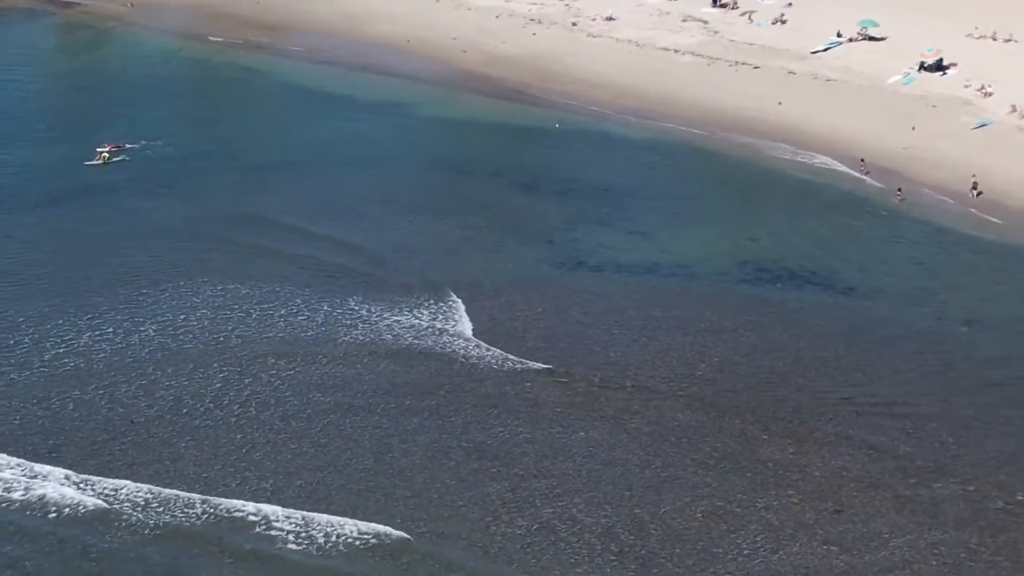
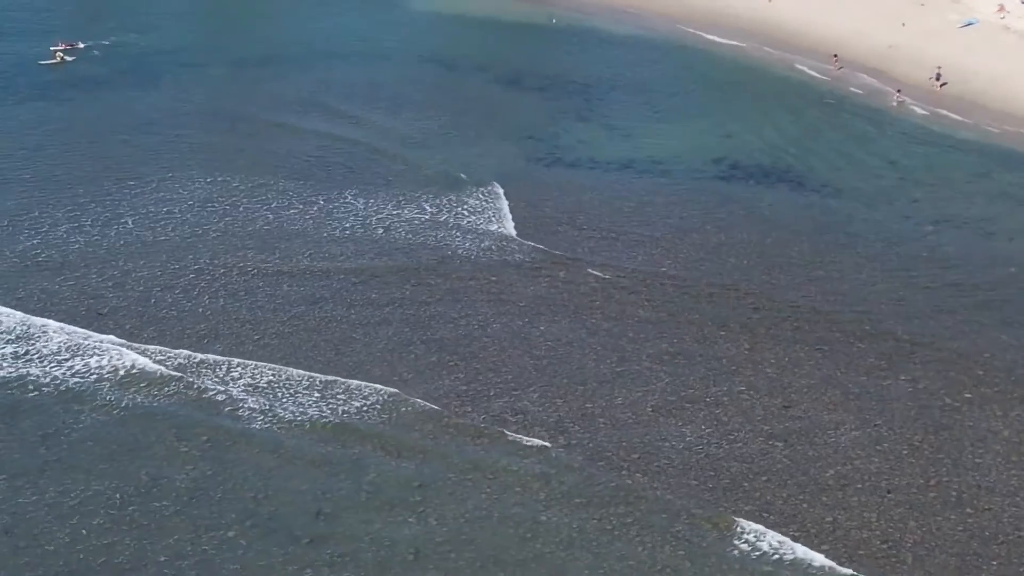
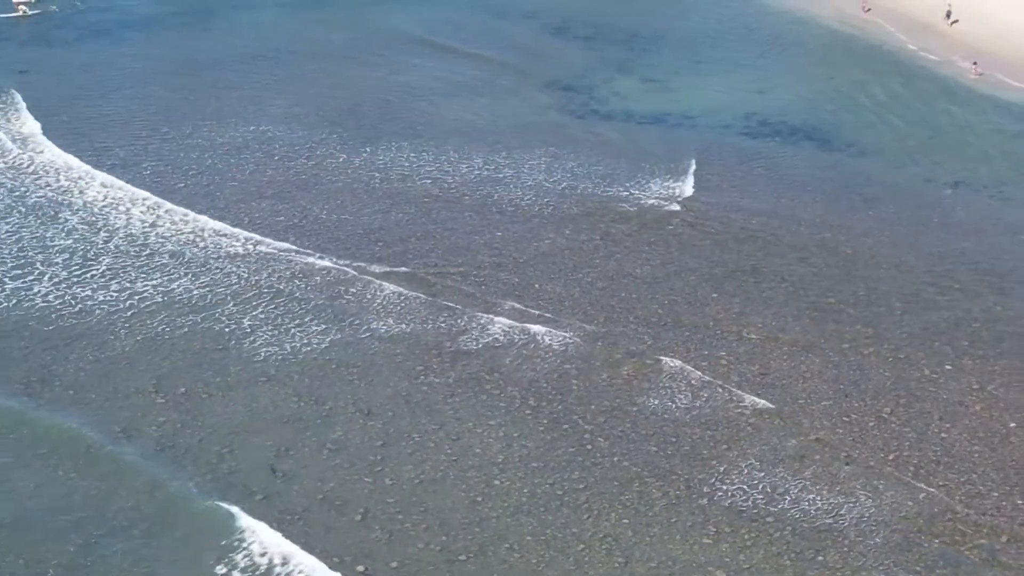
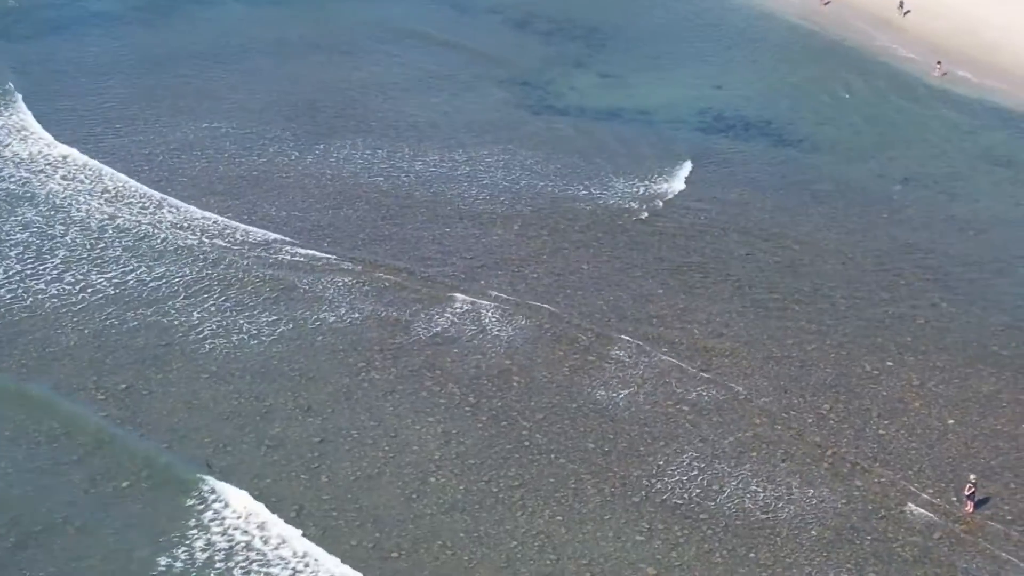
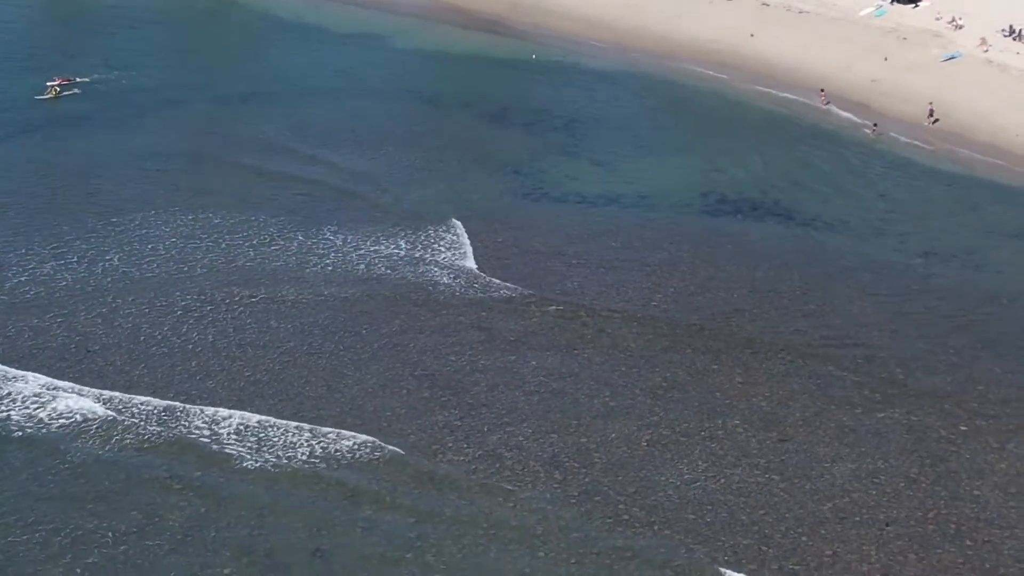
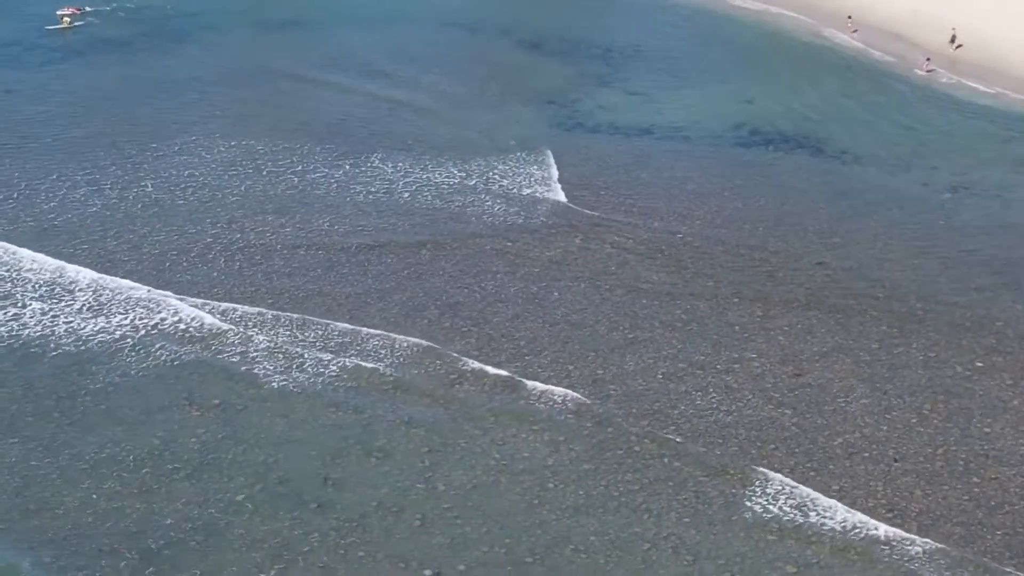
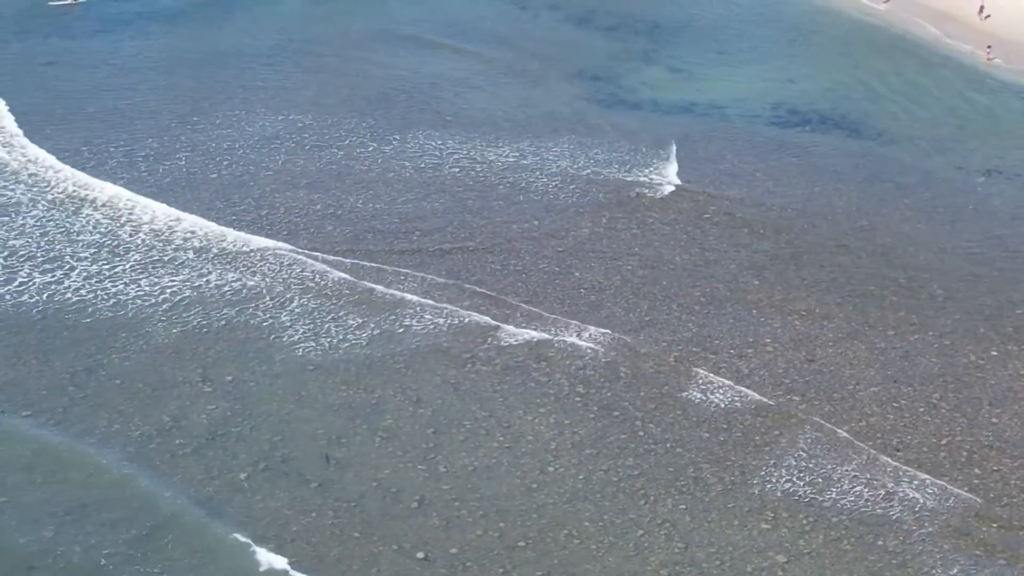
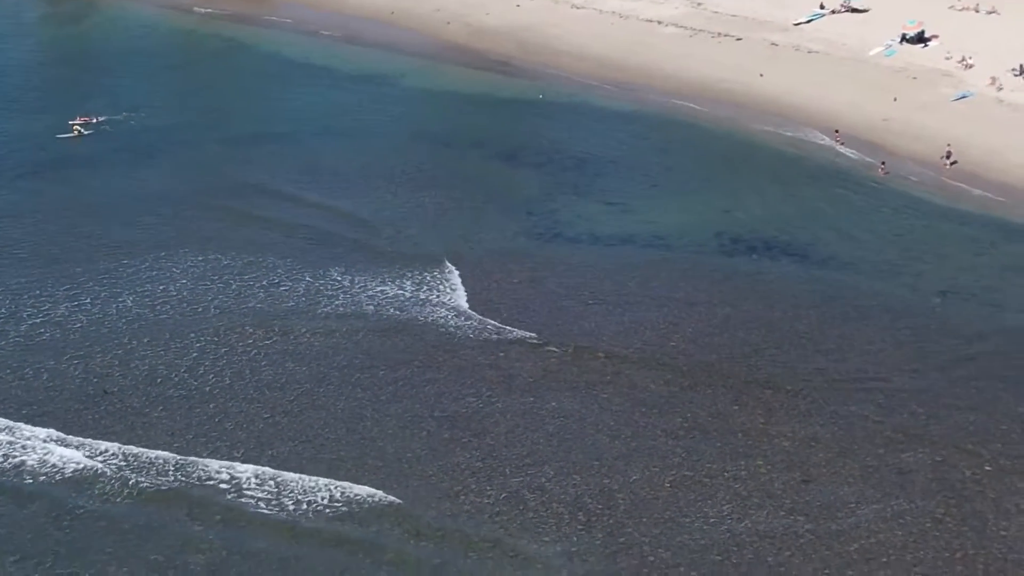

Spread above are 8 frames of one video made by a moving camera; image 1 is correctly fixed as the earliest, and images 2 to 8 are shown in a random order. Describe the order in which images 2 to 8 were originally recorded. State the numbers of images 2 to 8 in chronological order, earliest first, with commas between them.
8, 5, 2, 6, 7, 3, 4
